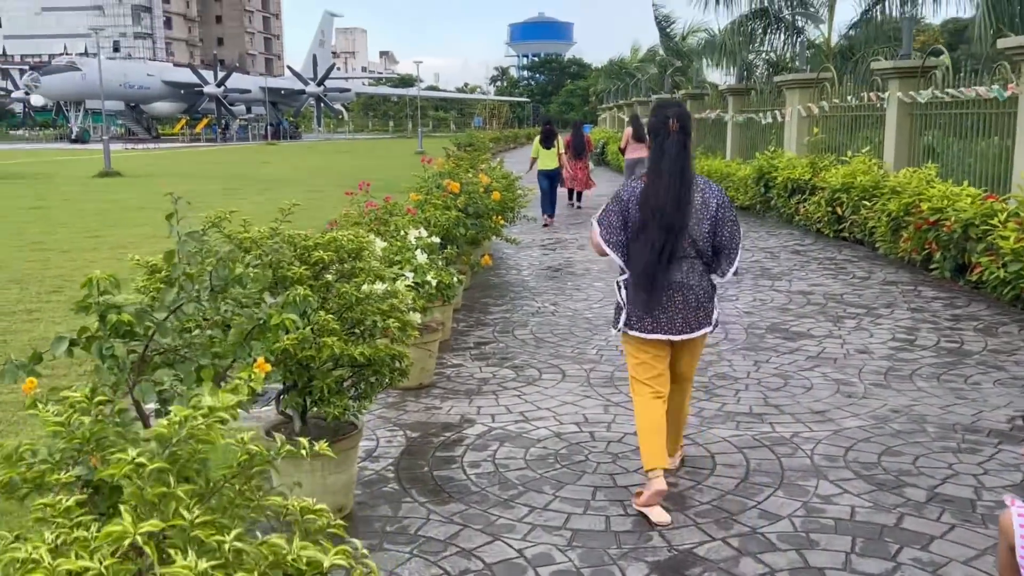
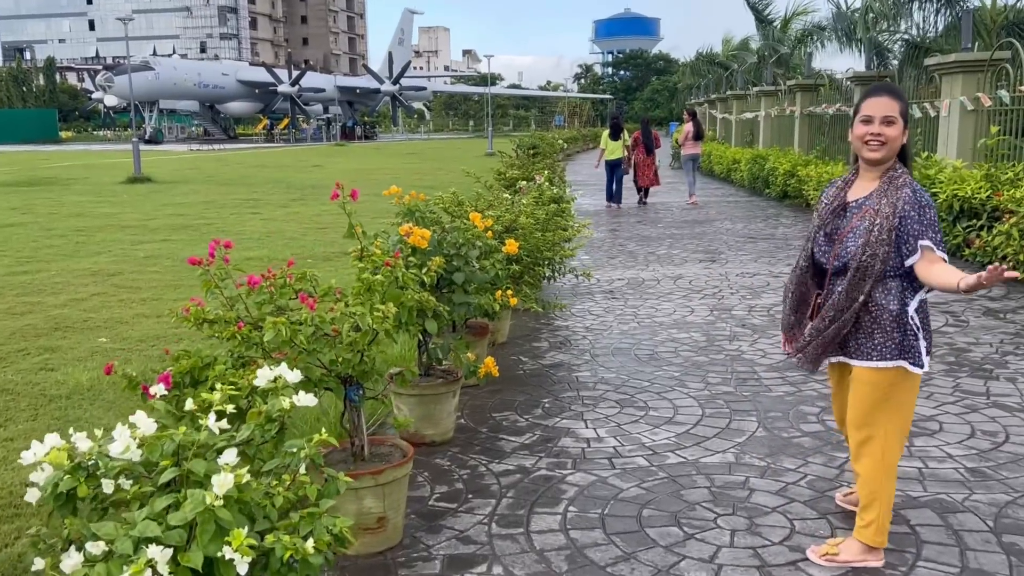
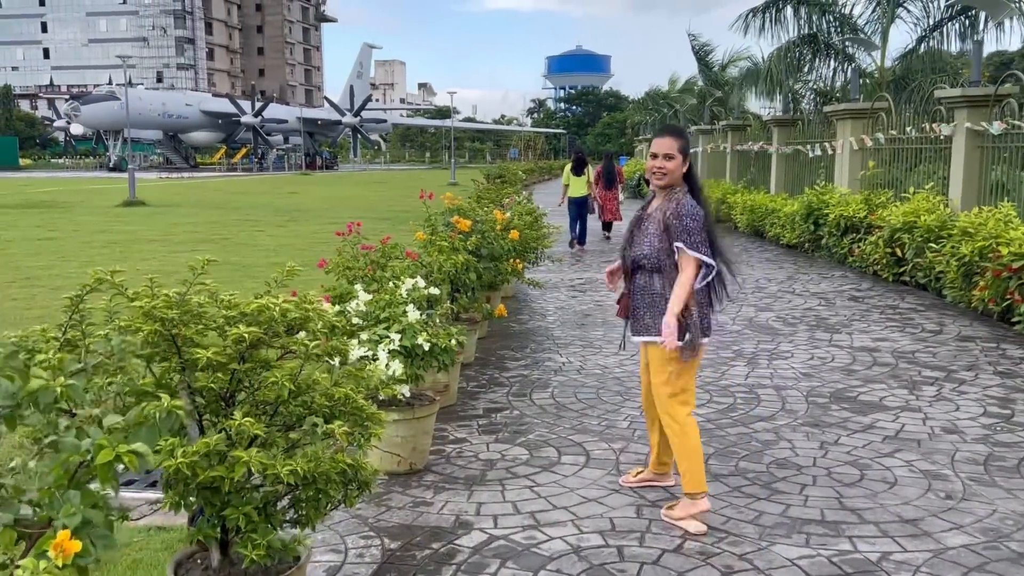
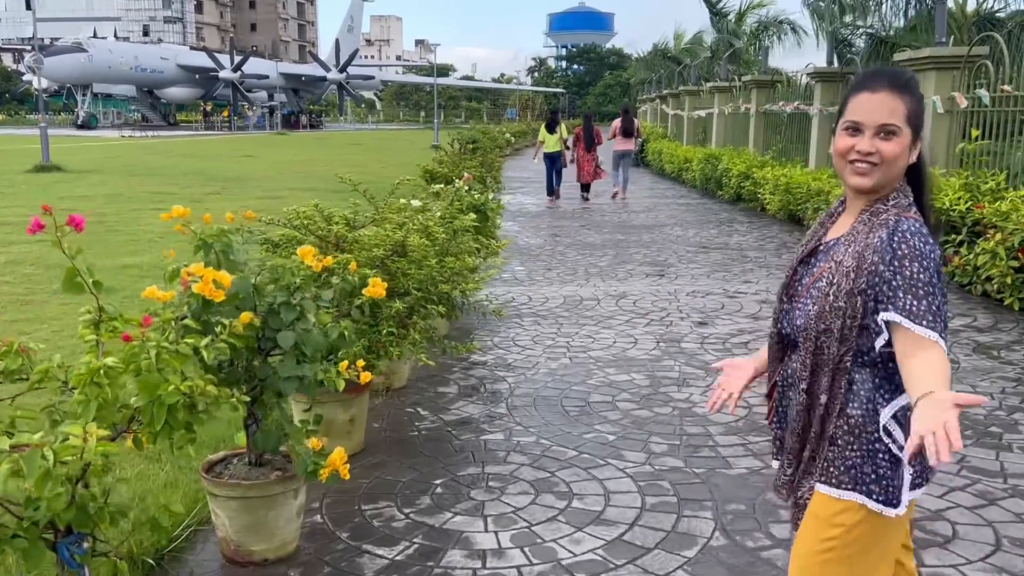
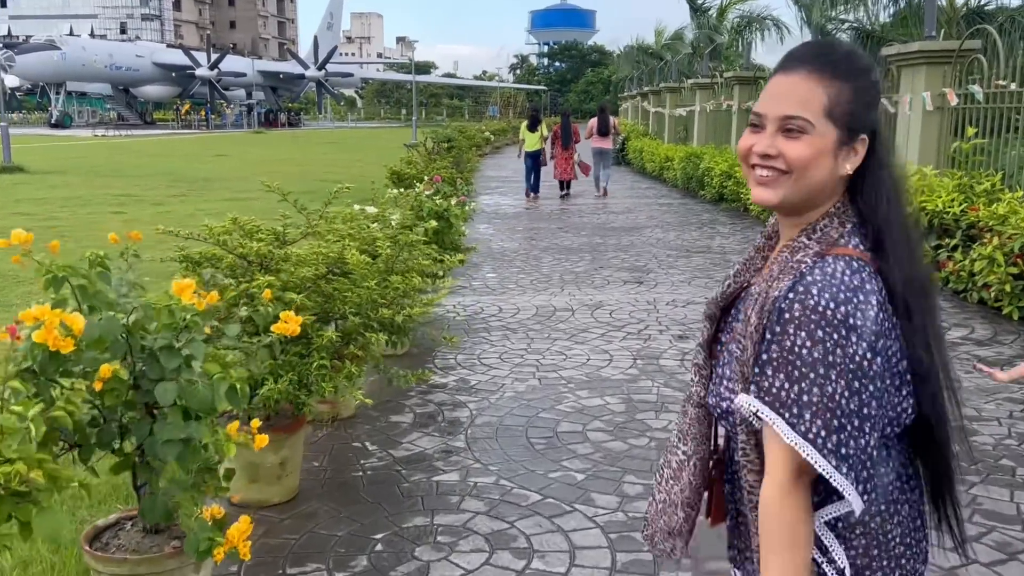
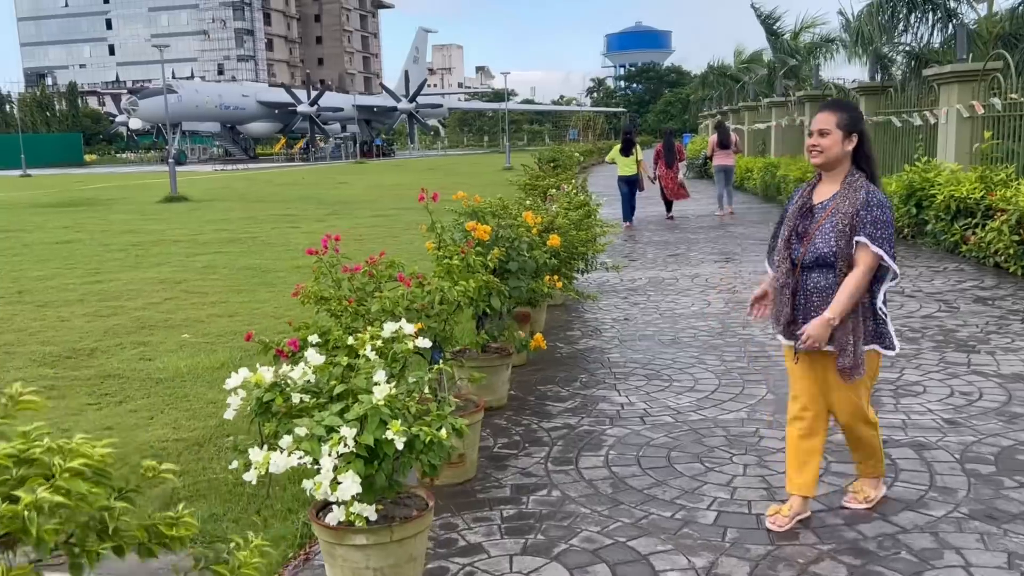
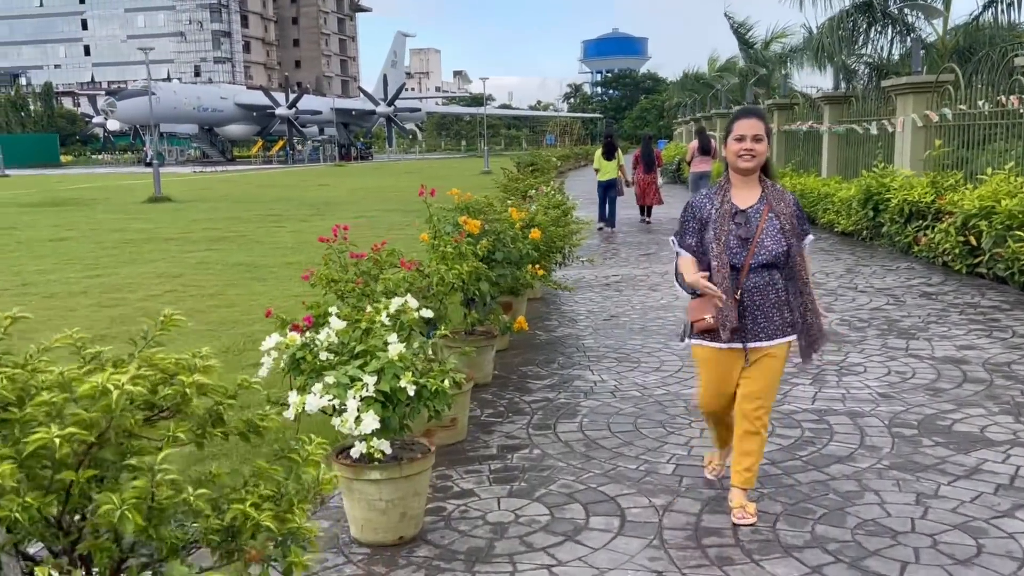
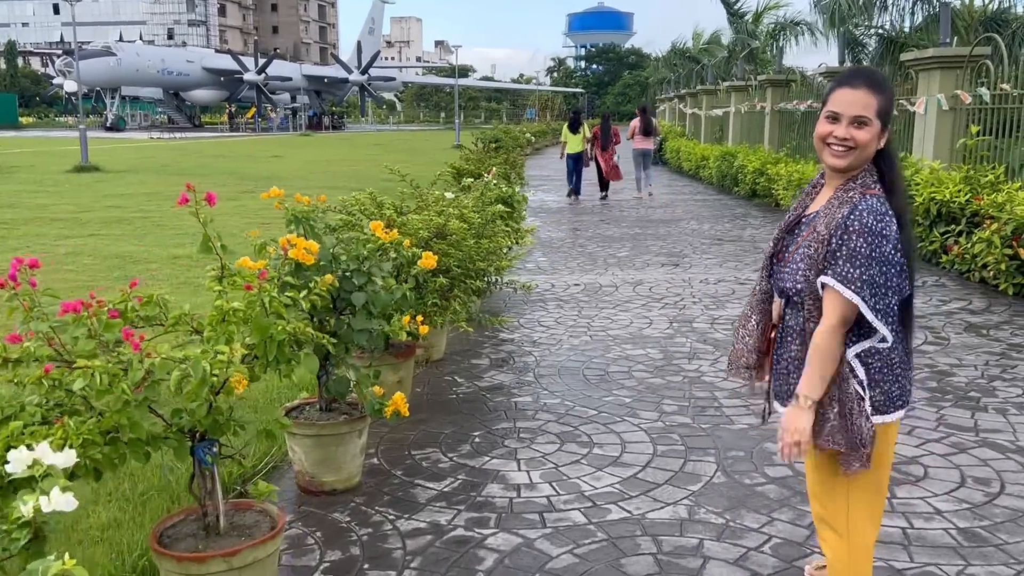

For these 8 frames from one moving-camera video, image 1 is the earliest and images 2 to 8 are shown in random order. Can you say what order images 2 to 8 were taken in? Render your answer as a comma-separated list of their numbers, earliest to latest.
3, 7, 6, 2, 8, 4, 5
